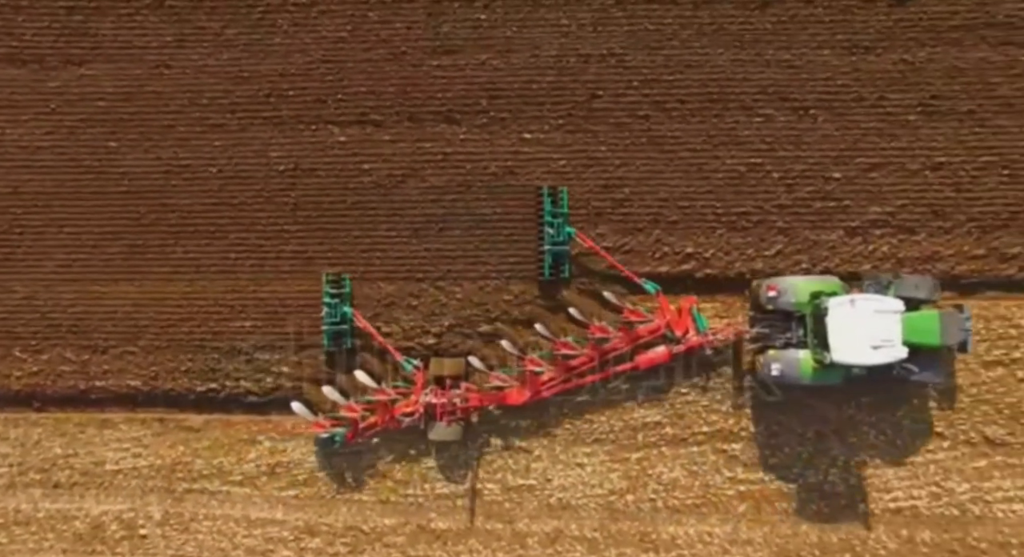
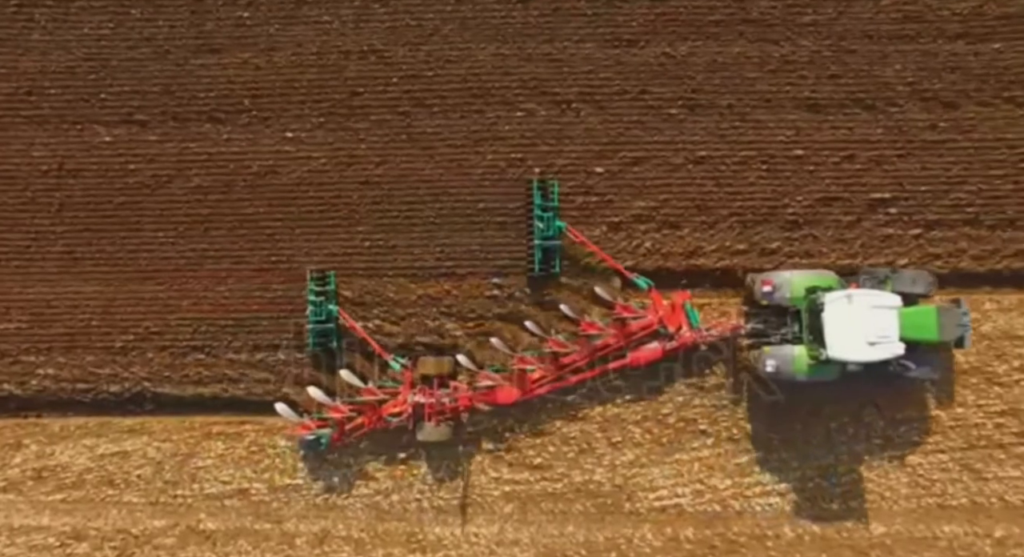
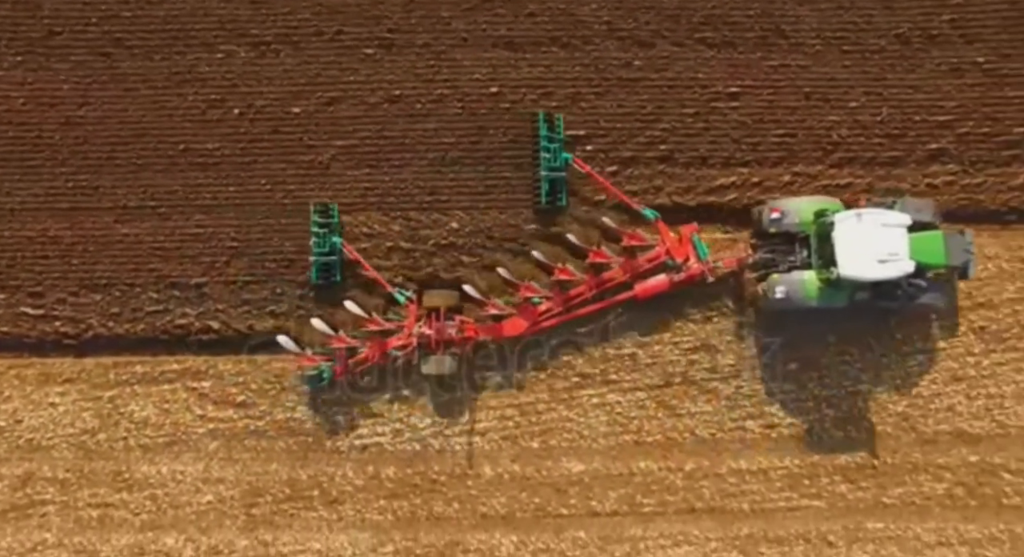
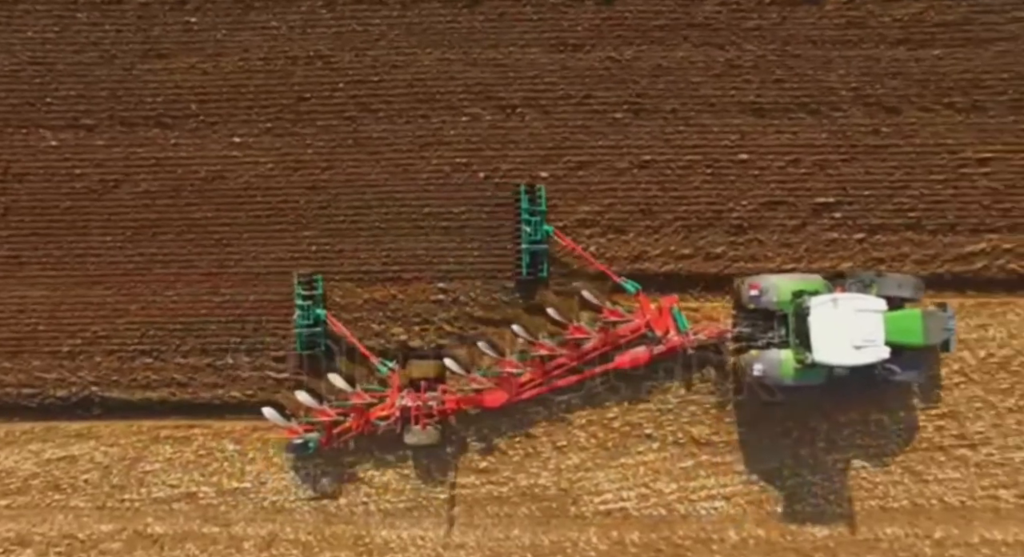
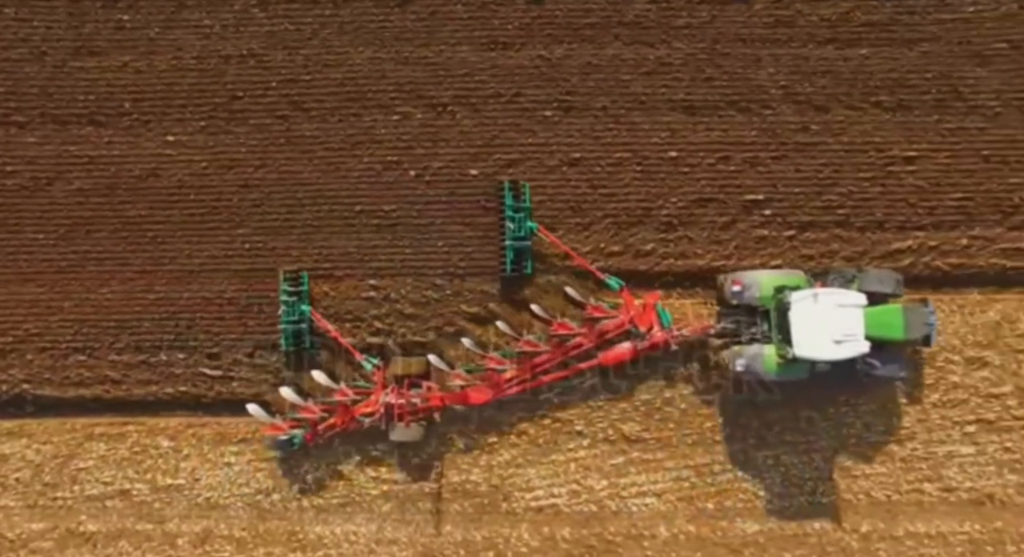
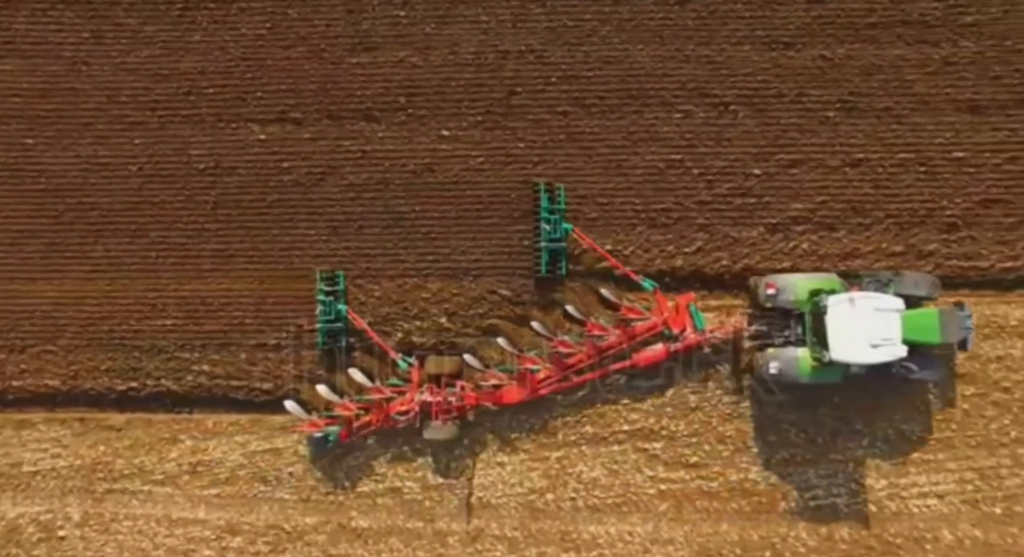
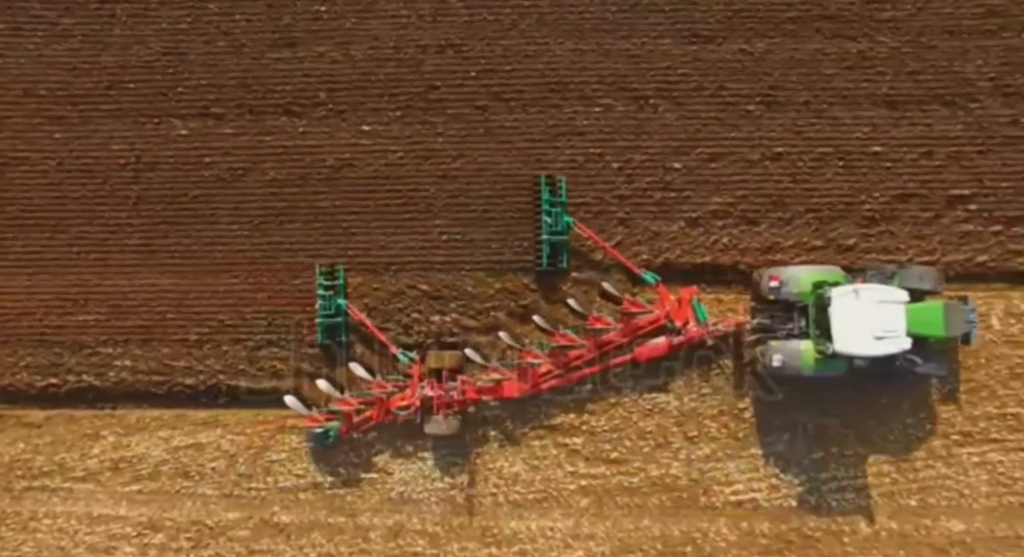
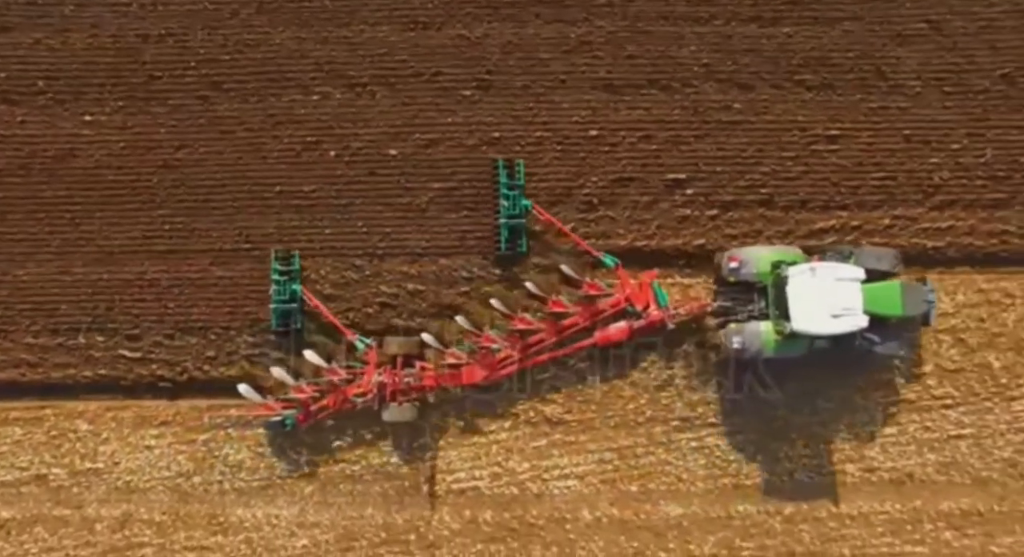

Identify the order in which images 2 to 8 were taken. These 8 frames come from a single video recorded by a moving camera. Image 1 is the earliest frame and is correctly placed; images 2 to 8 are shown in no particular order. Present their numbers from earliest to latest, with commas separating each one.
6, 7, 2, 4, 5, 8, 3
